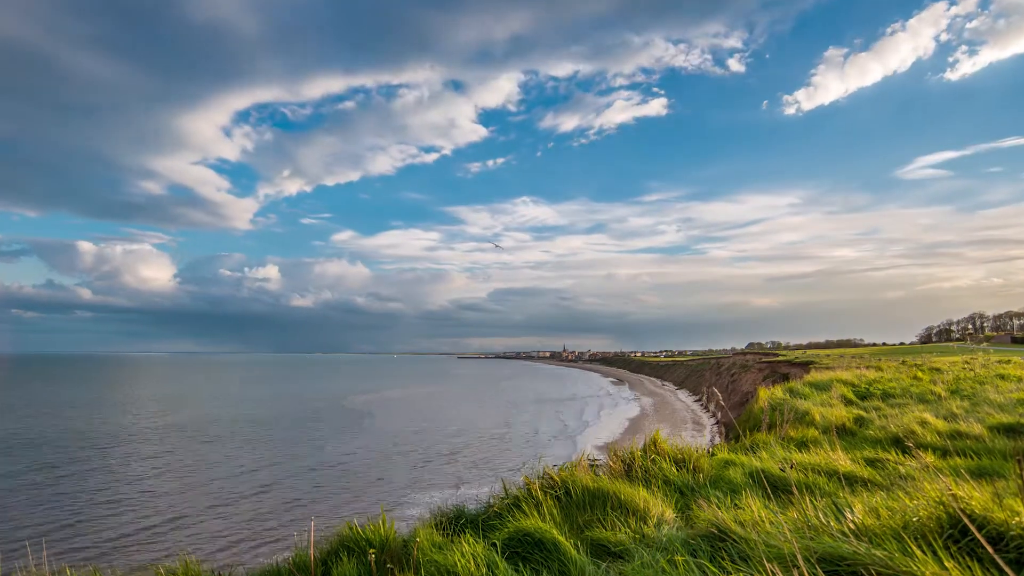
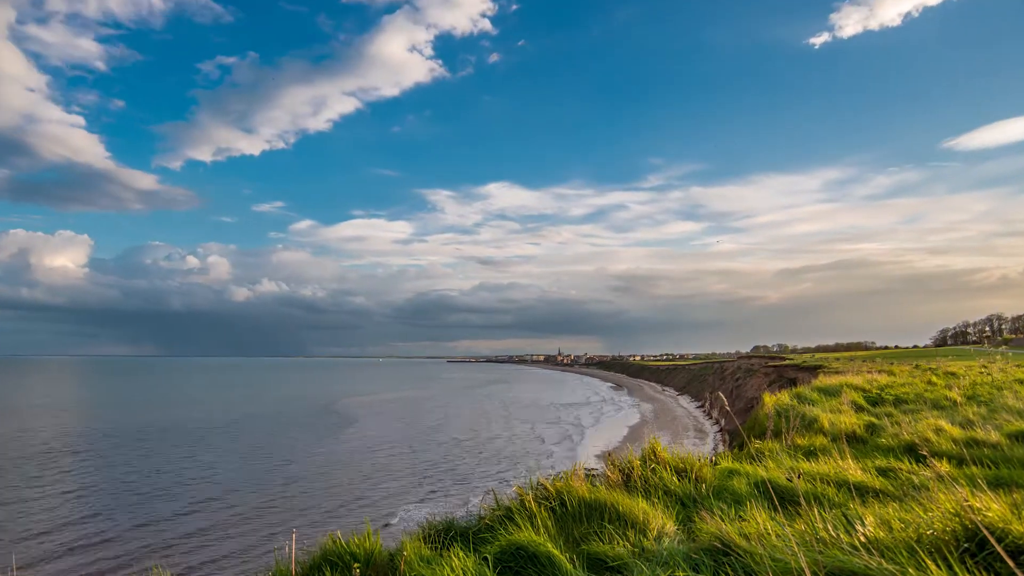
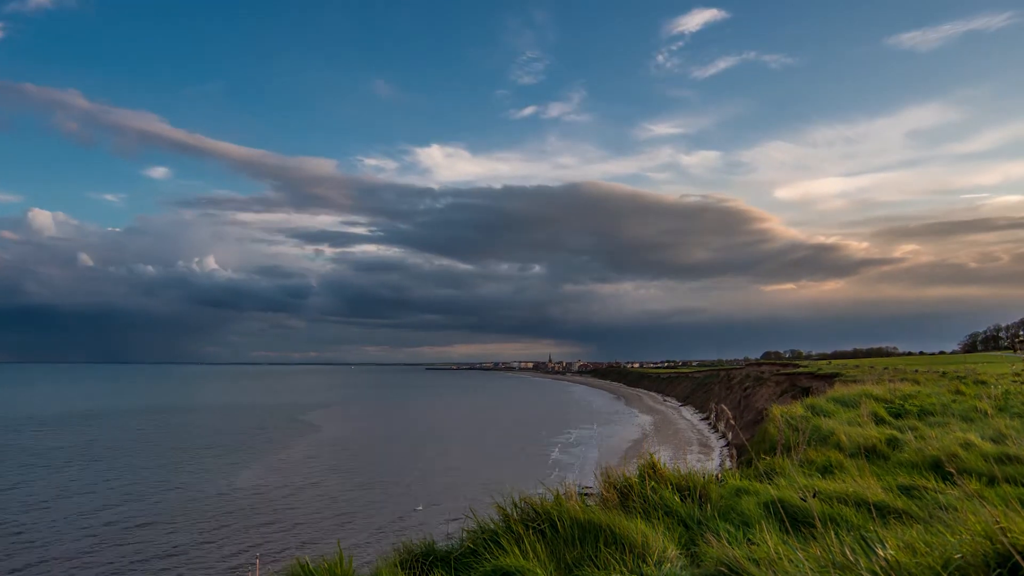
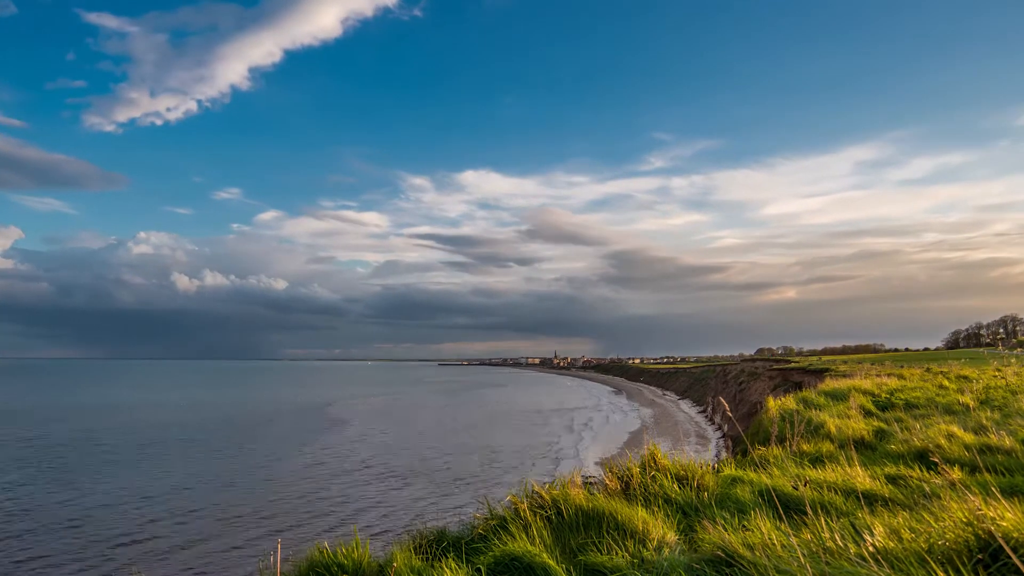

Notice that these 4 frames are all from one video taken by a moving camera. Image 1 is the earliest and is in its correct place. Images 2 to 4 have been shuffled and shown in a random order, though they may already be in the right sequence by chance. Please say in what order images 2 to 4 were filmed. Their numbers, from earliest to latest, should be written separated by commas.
2, 4, 3
